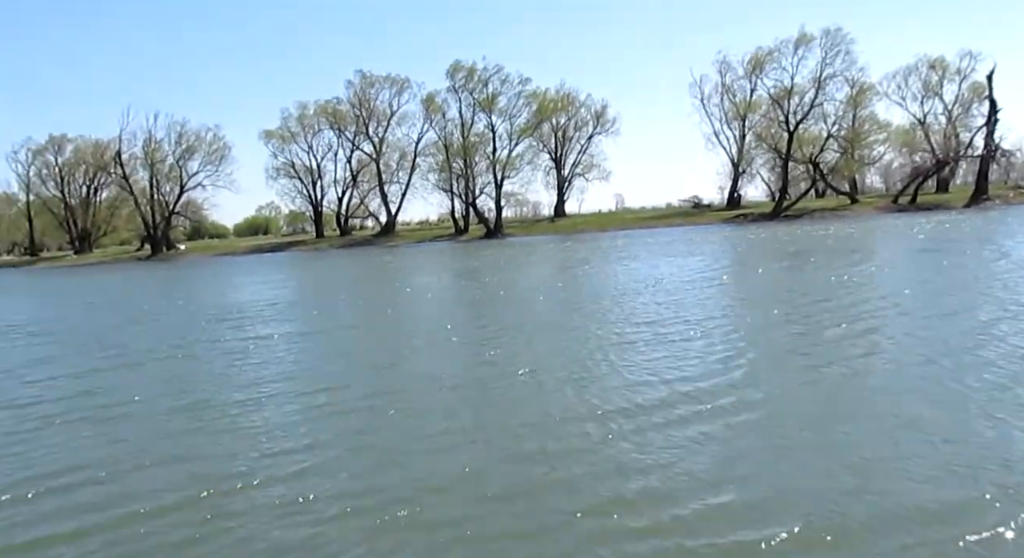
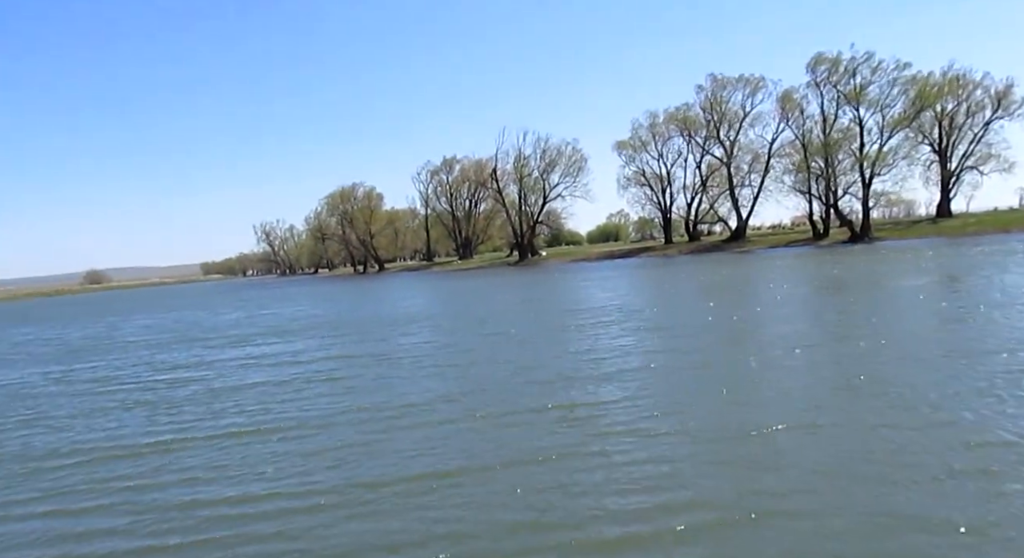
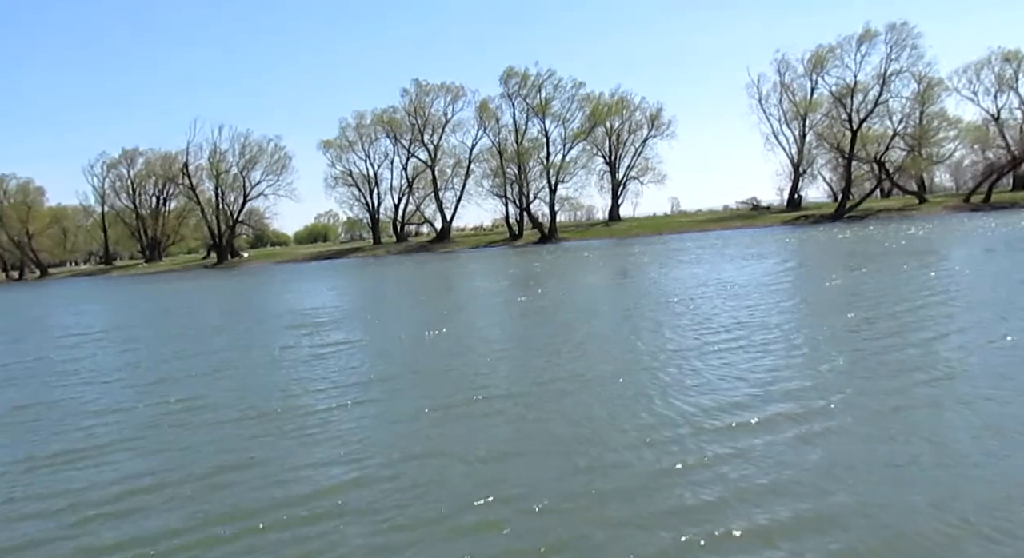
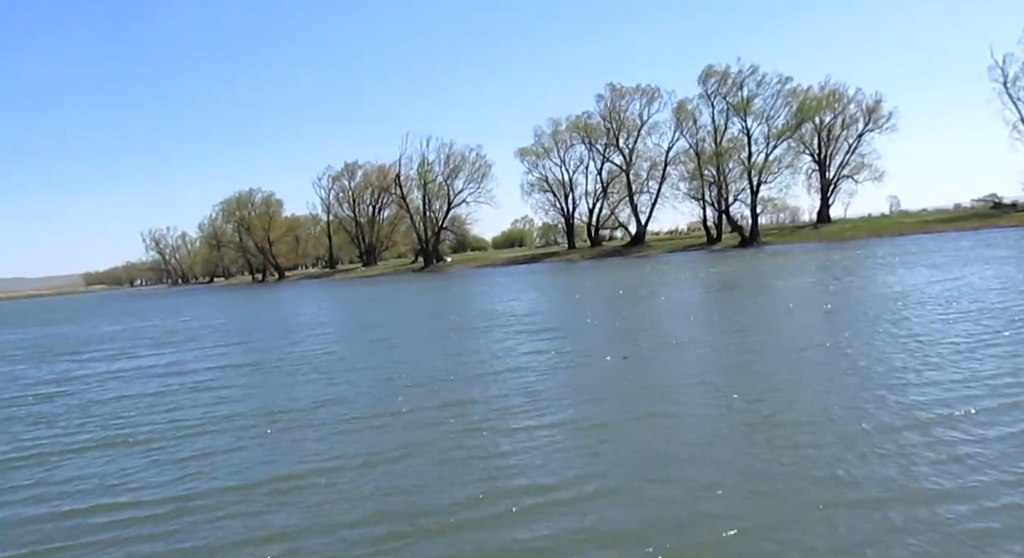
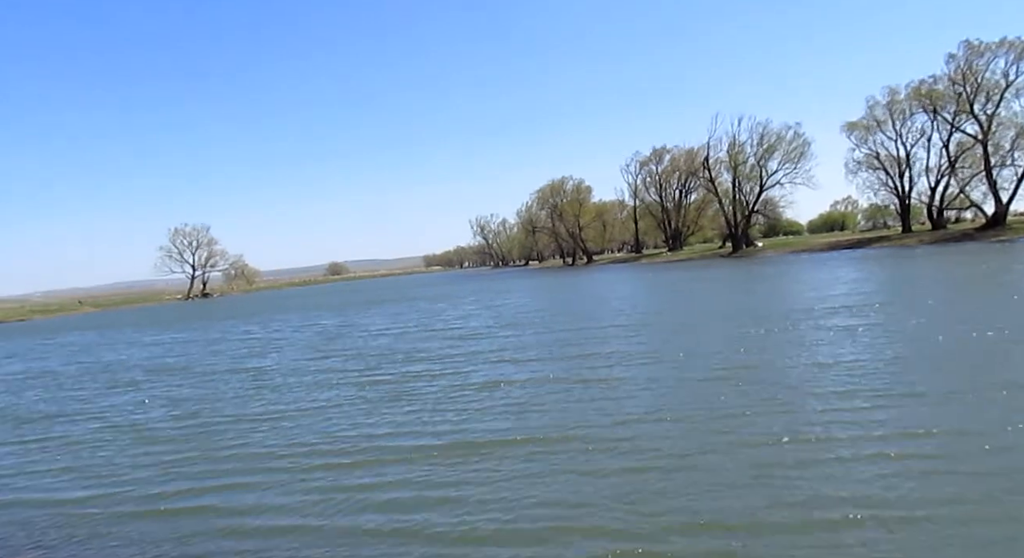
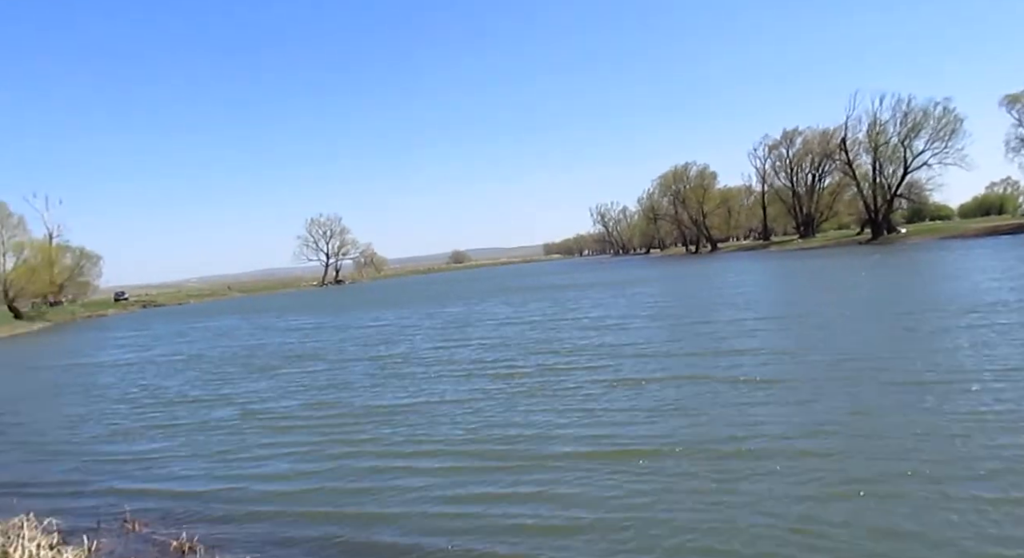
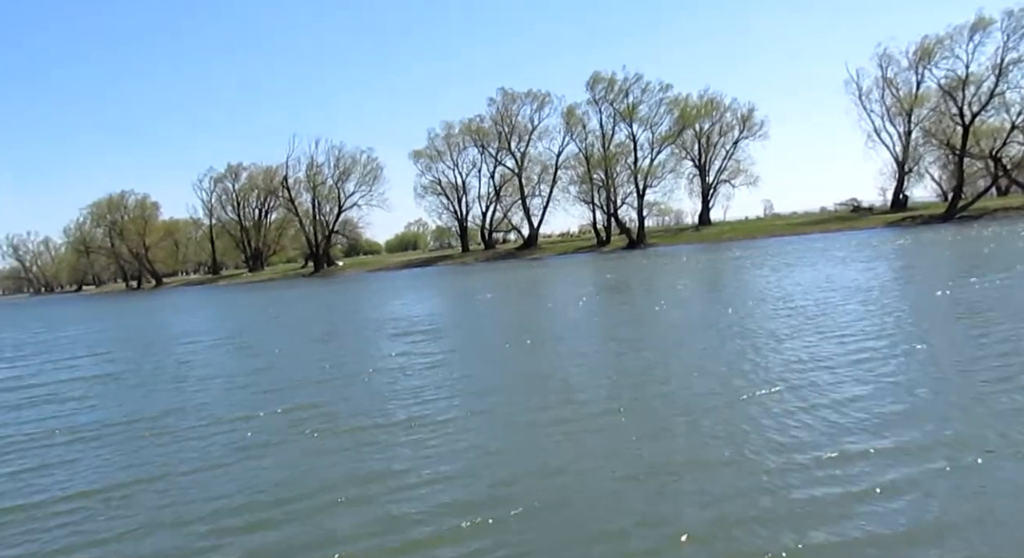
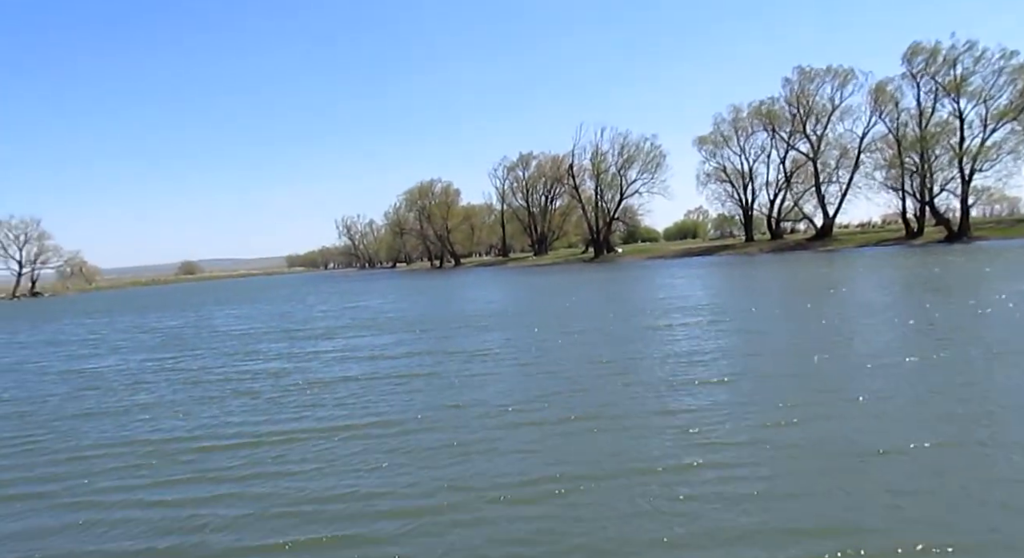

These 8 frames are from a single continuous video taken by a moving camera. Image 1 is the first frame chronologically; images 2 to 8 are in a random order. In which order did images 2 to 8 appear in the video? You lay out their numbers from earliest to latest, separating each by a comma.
3, 7, 4, 2, 8, 5, 6
